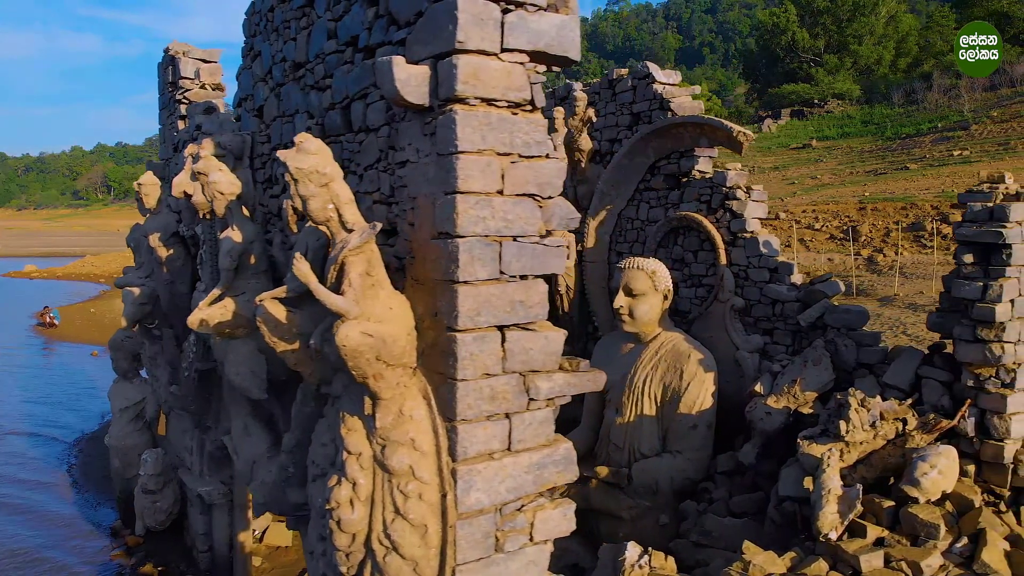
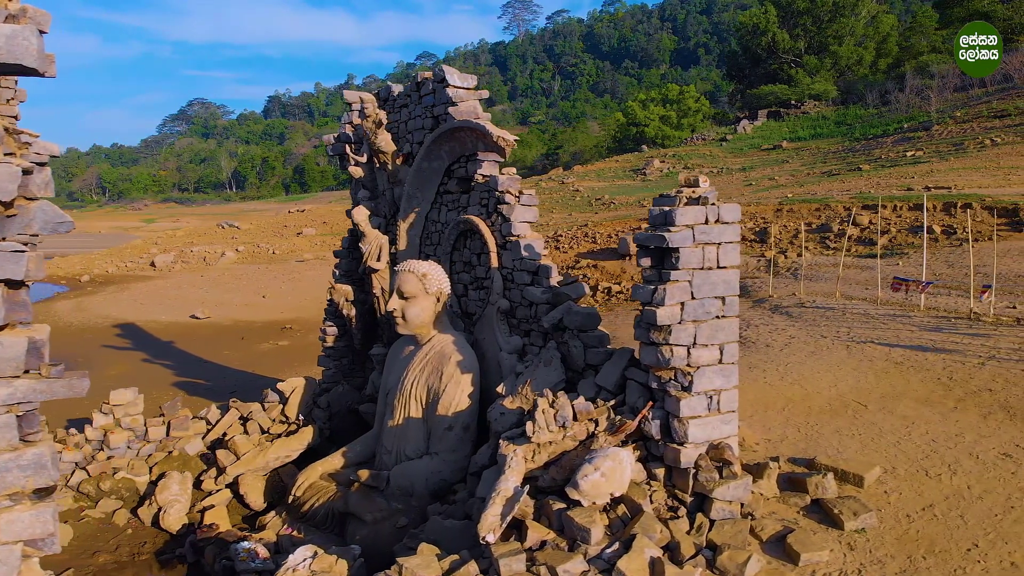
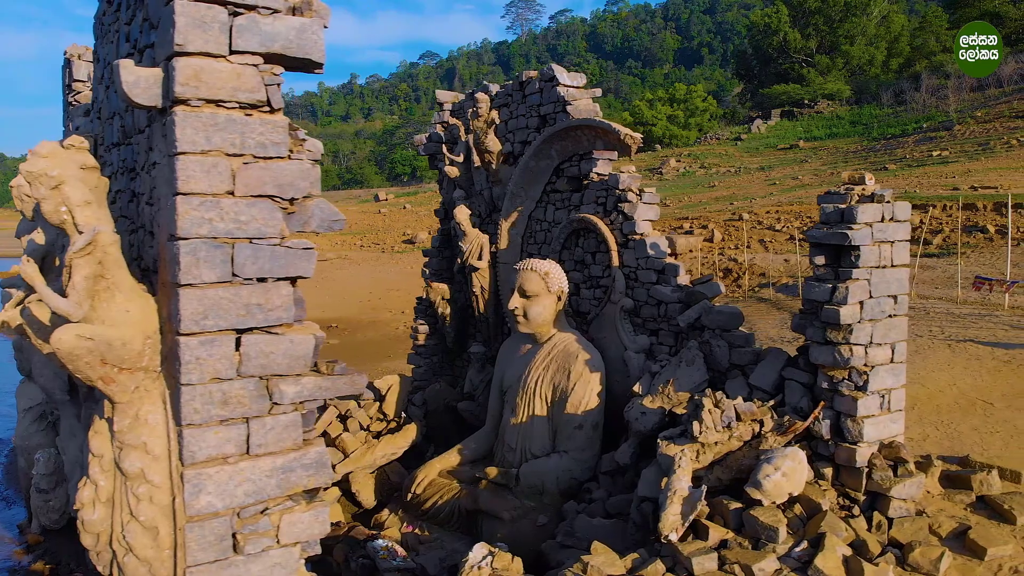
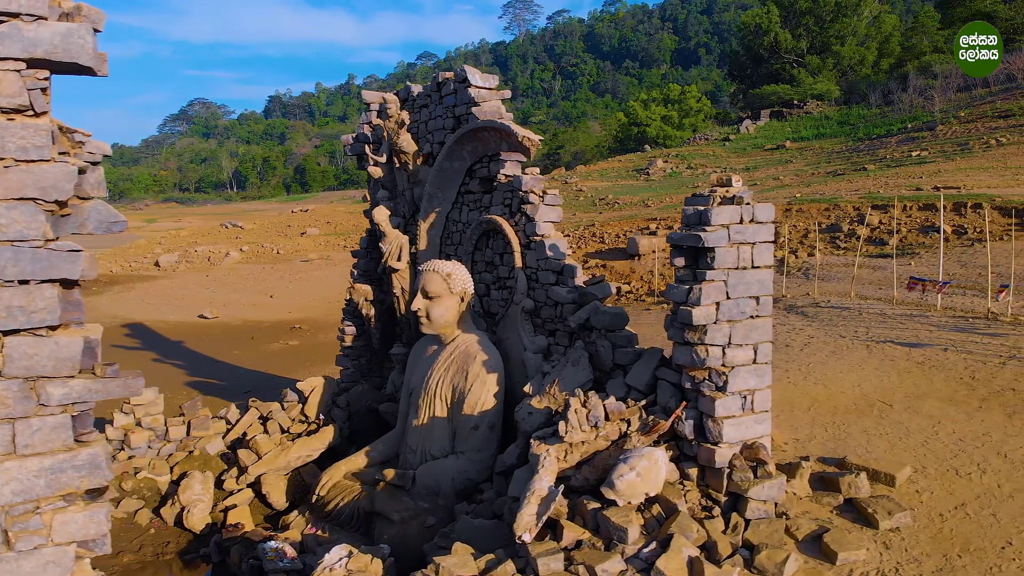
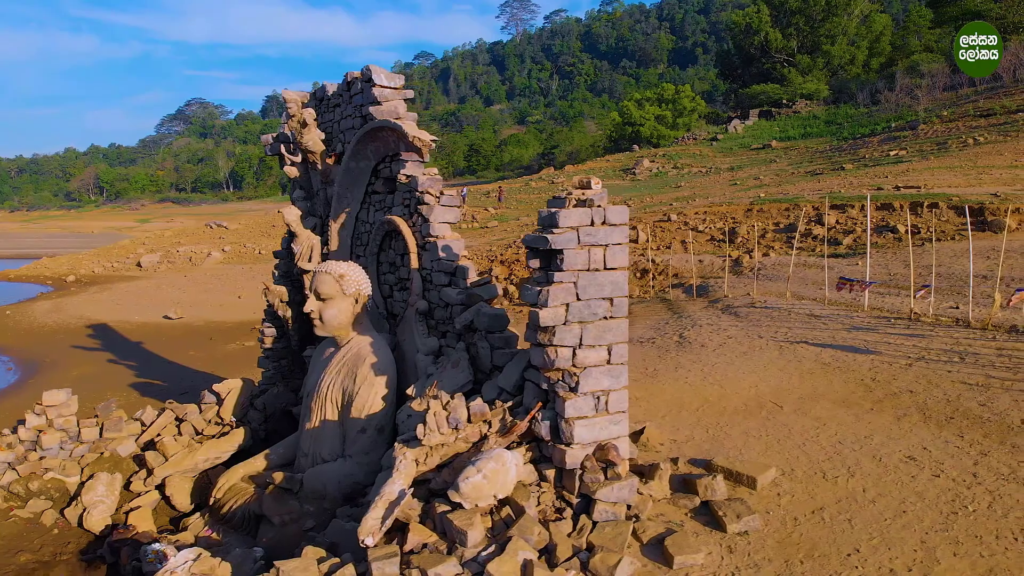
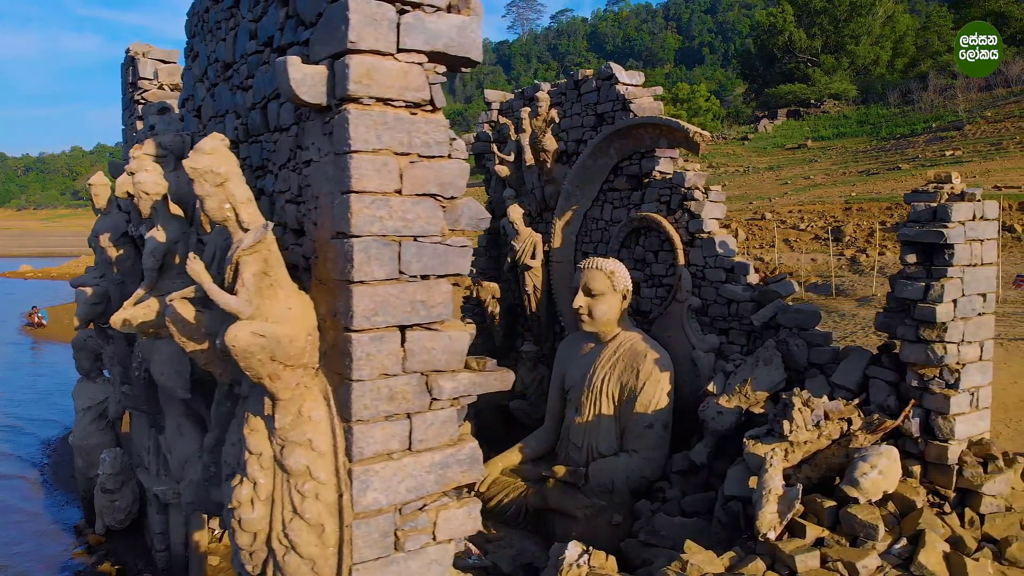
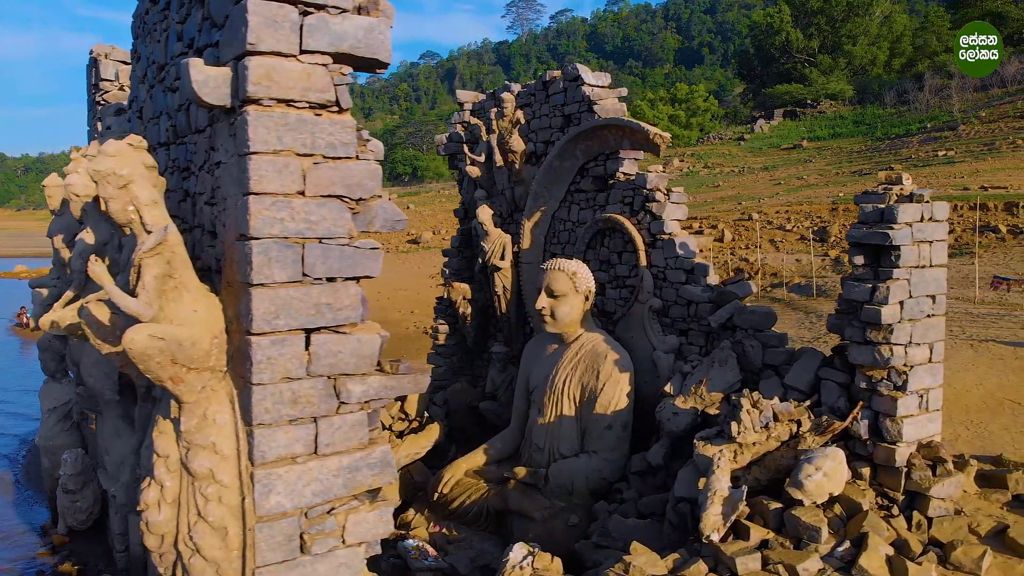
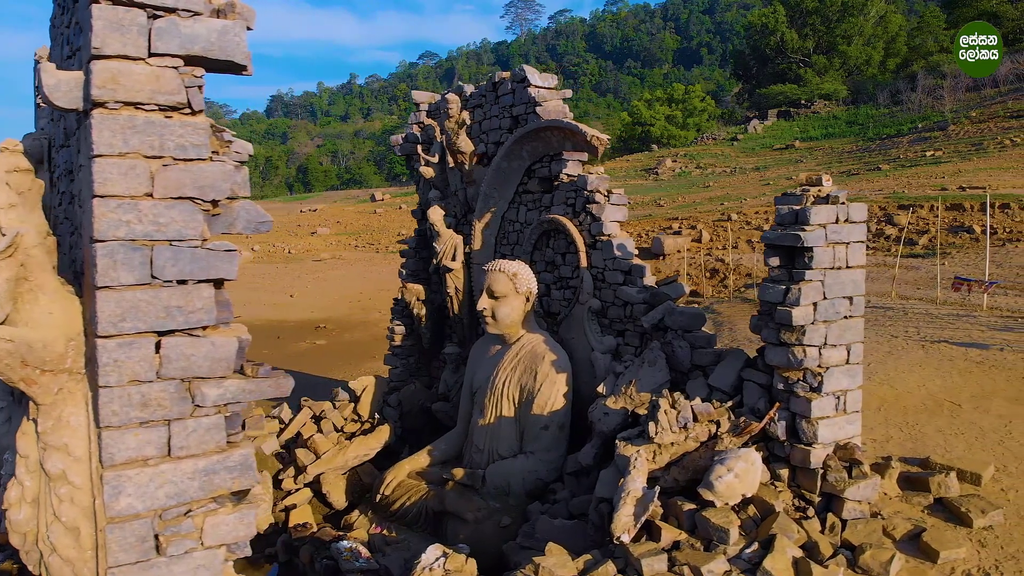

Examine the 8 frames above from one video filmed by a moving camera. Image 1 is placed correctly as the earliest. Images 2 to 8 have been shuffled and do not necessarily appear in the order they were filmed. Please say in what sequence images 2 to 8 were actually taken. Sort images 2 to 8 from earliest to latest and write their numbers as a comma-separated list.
6, 7, 3, 8, 4, 2, 5
